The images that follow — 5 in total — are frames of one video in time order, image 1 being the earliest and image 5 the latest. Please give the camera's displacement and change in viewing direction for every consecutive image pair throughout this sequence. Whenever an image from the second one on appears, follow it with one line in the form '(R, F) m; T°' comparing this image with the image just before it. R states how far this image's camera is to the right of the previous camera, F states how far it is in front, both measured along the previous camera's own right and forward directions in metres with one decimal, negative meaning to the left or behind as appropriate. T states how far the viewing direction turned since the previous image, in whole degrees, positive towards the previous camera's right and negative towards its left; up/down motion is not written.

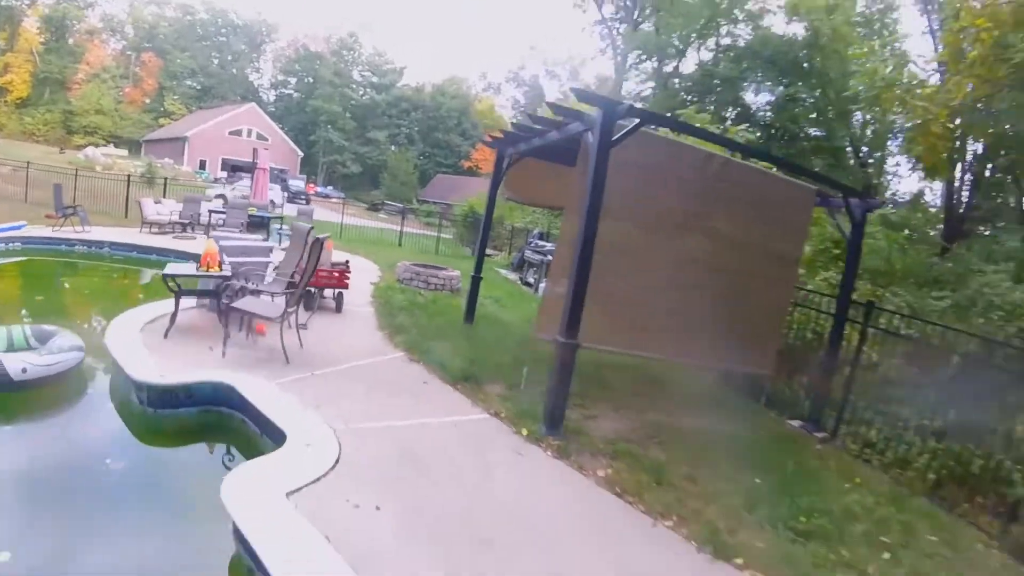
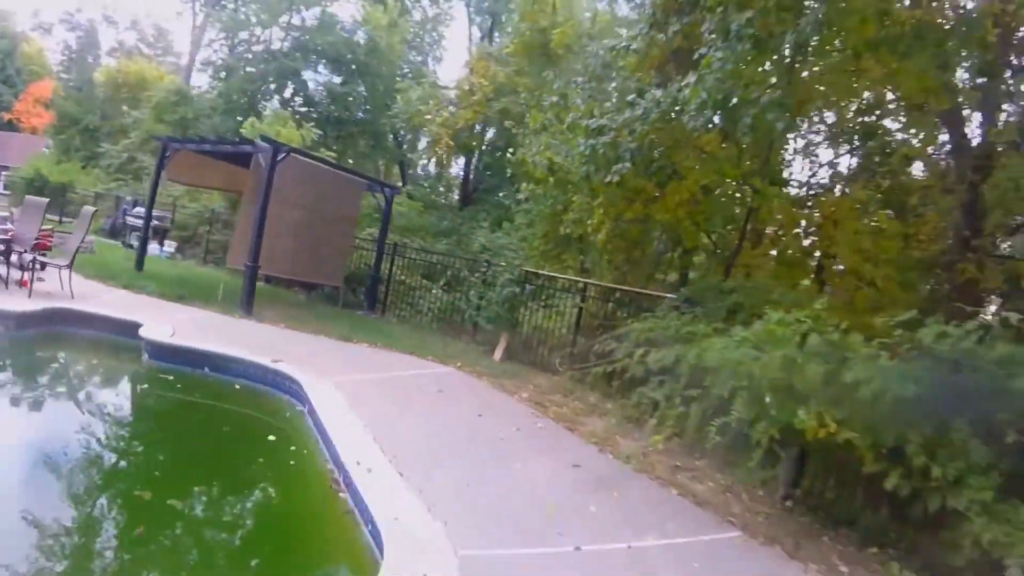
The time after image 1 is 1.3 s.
(-1.3, -2.6) m; +32°
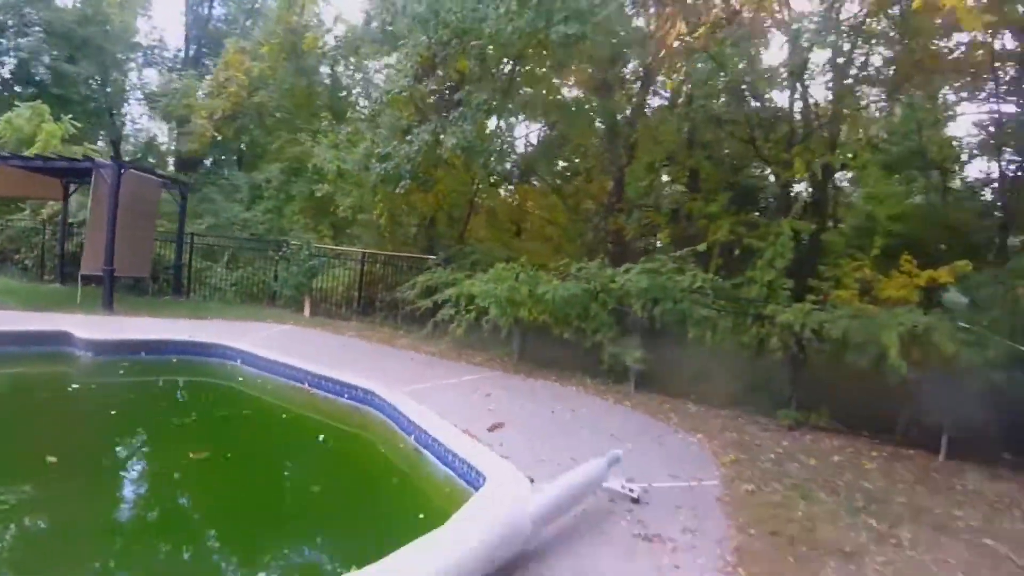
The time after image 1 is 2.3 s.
(-1.0, -2.5) m; +20°
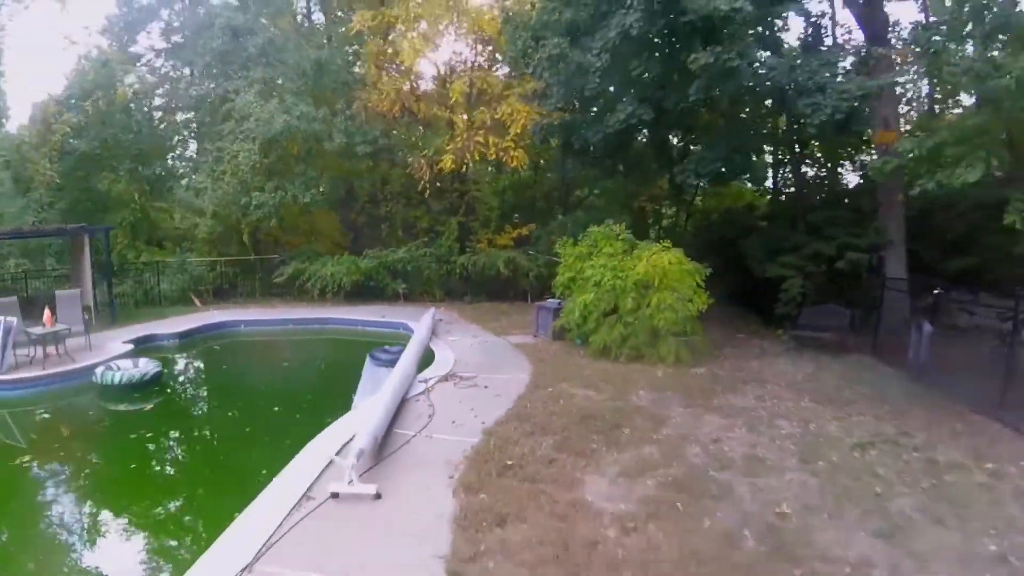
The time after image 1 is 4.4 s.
(-3.4, -7.5) m; +25°
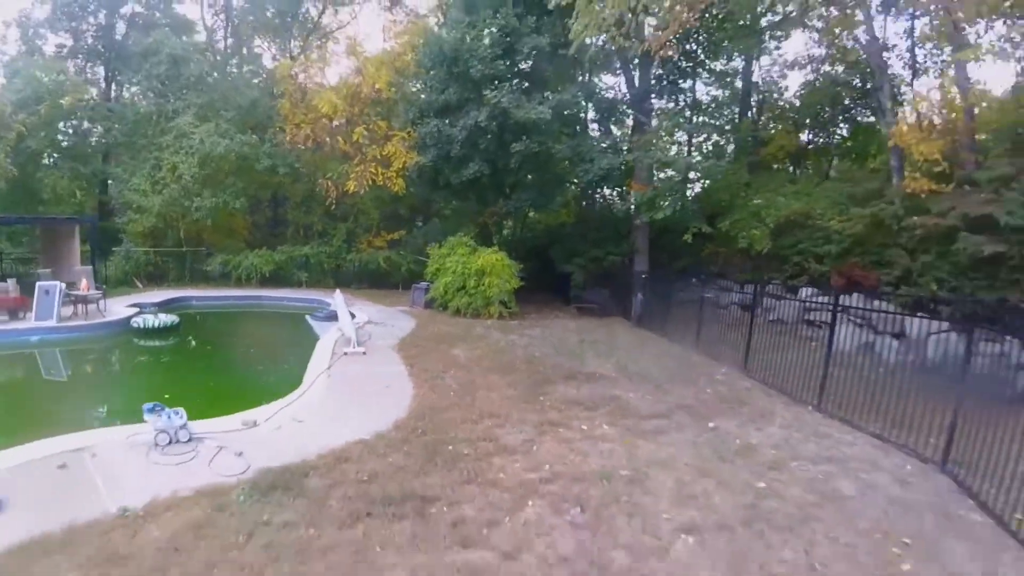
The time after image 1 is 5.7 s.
(-0.8, -5.5) m; +11°
